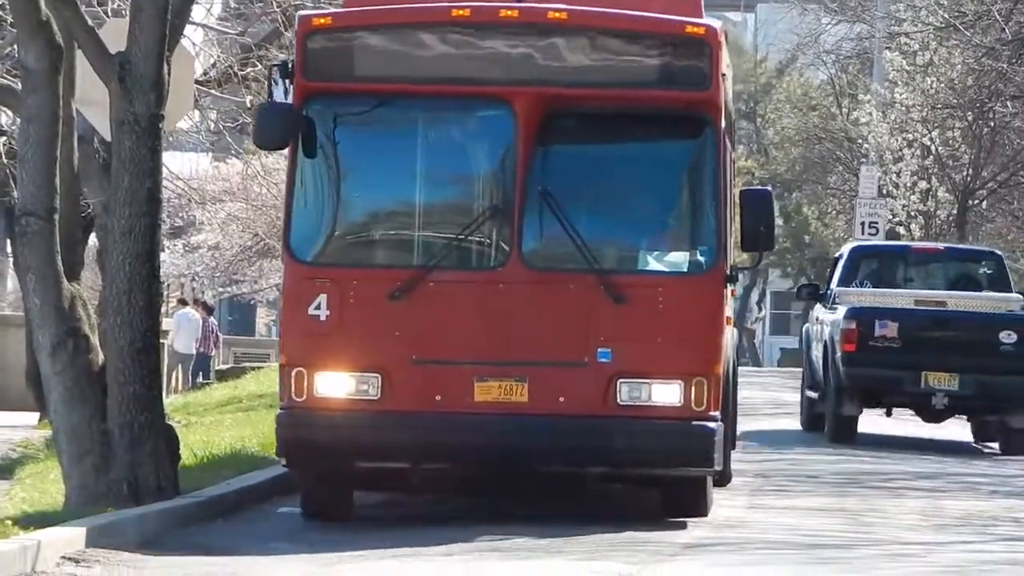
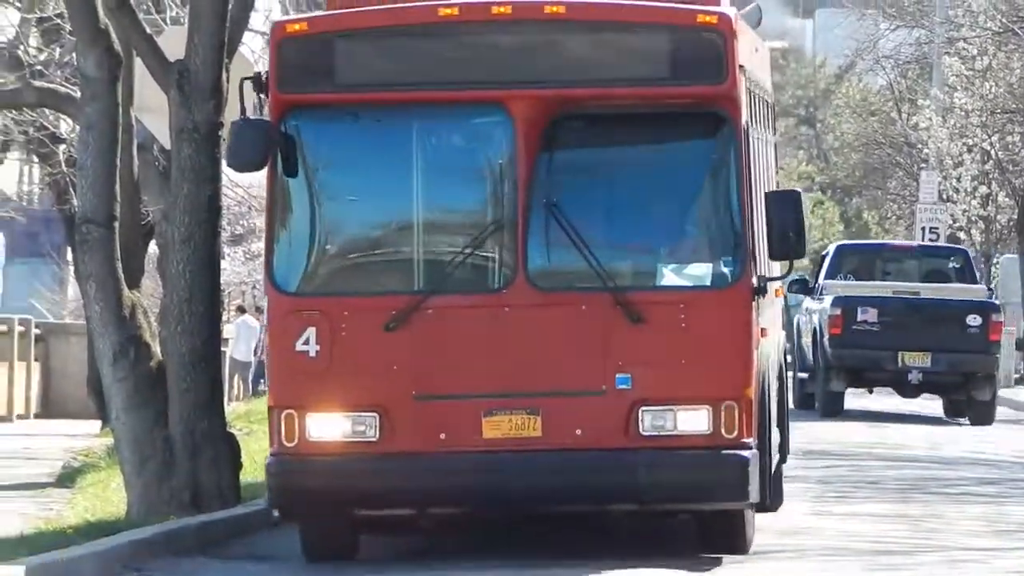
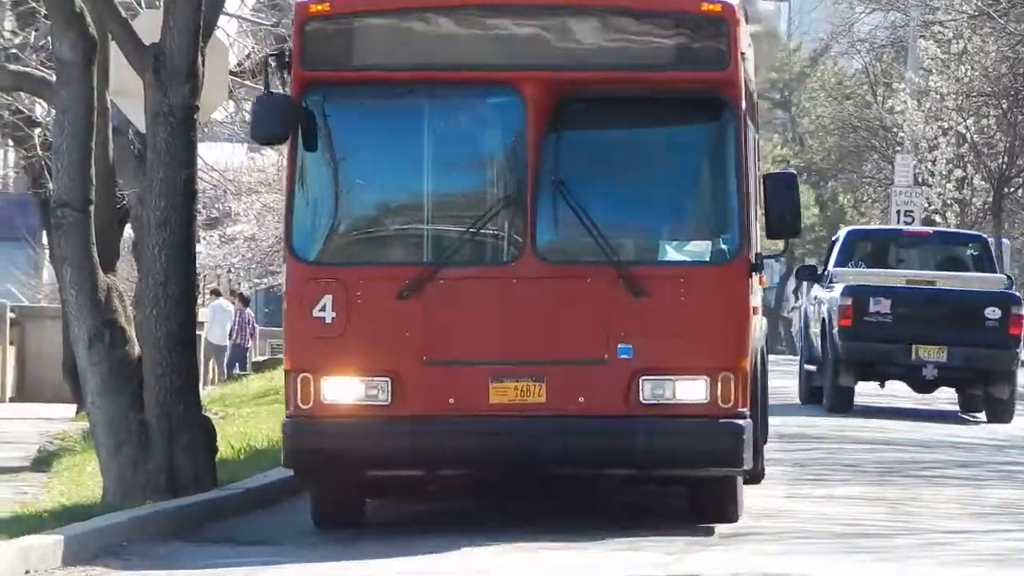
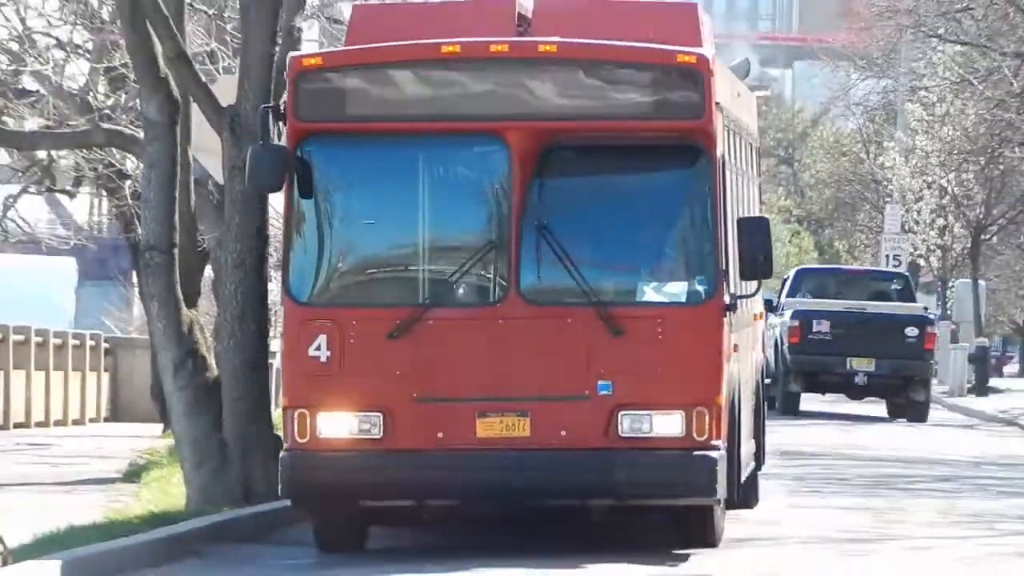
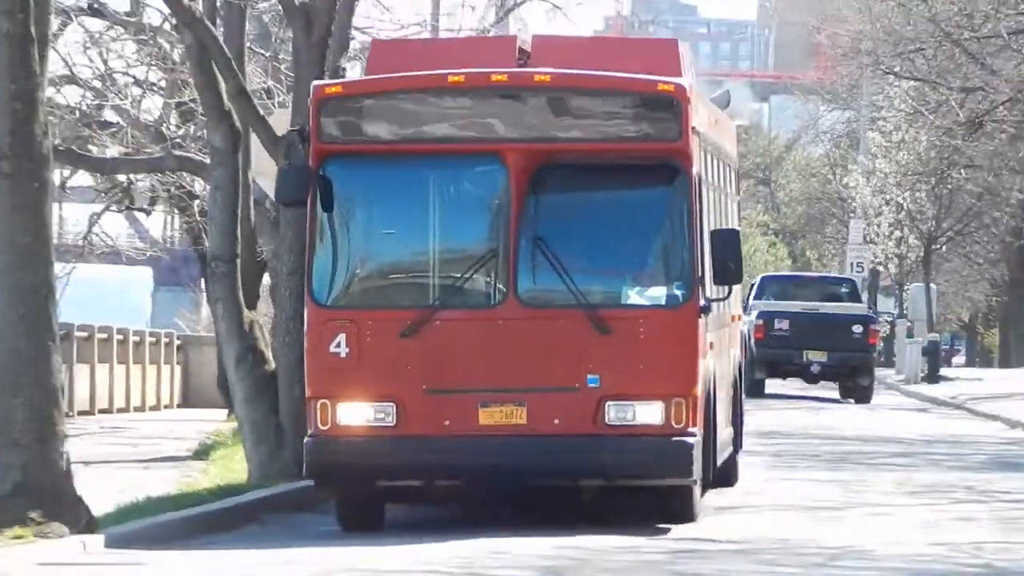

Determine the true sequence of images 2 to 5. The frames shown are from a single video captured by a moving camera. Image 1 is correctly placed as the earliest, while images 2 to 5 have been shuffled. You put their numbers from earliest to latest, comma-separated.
3, 2, 4, 5
